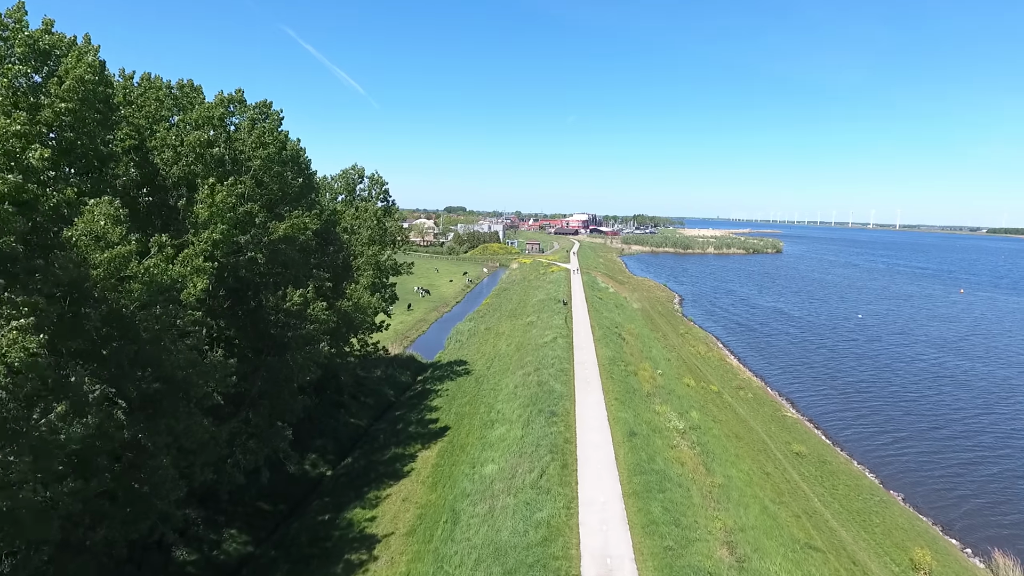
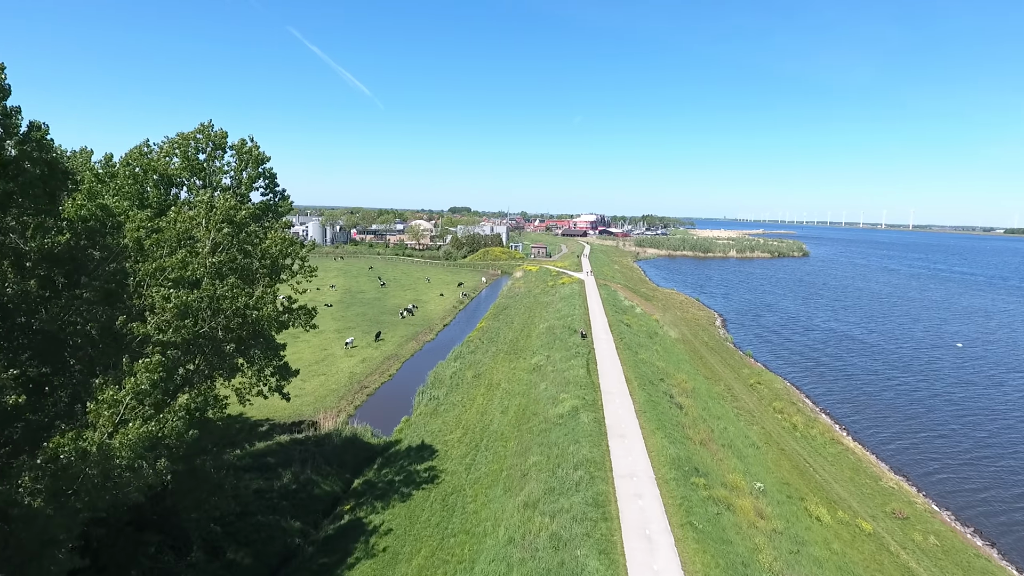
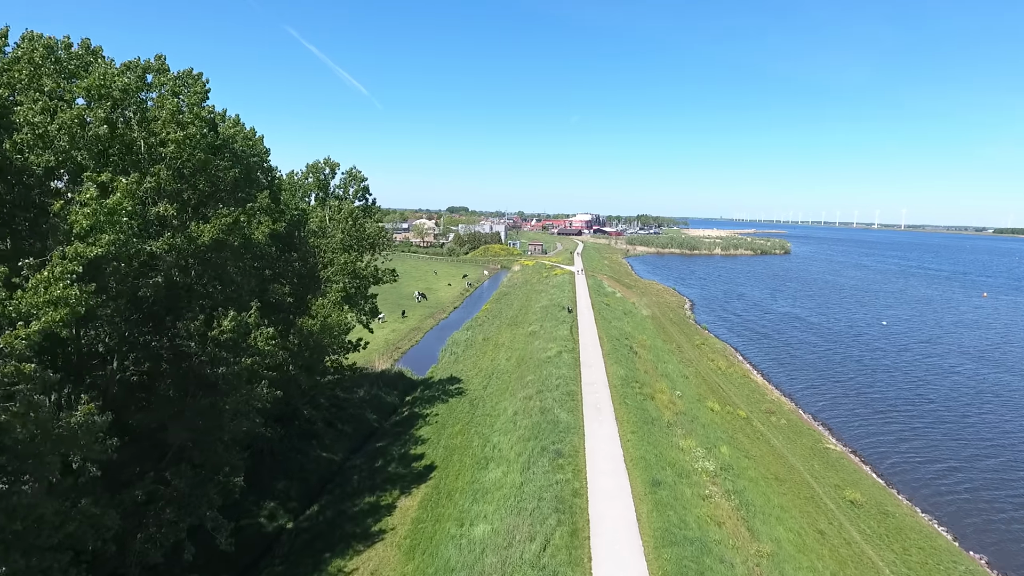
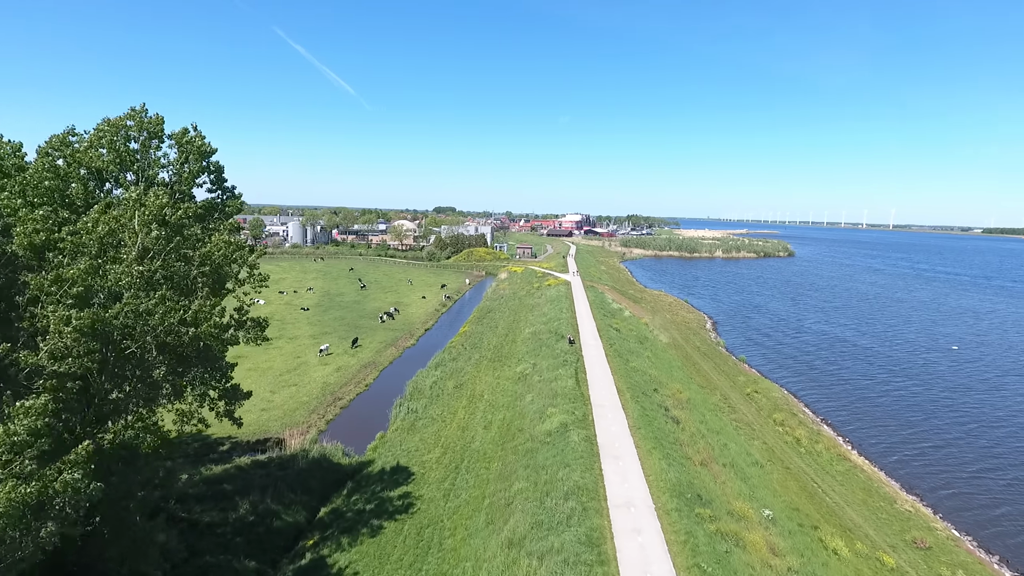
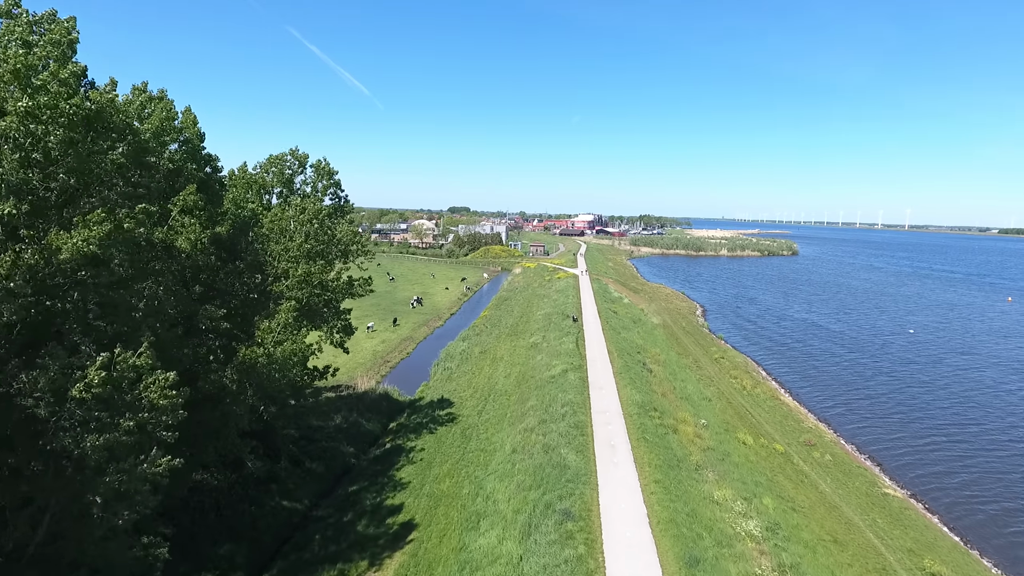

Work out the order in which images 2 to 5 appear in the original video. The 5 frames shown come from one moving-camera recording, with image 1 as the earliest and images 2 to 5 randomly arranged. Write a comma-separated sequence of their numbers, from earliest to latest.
3, 5, 2, 4
